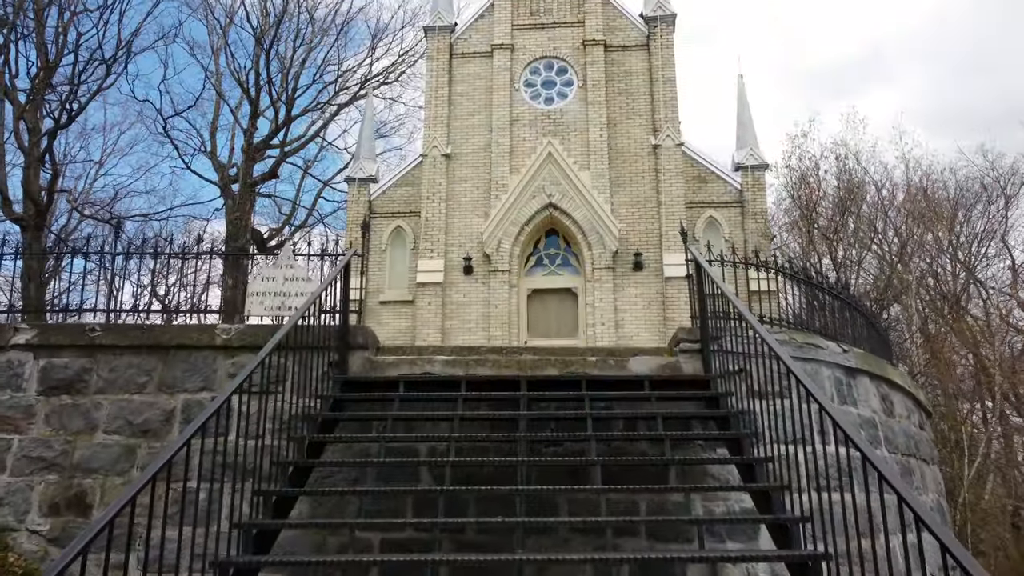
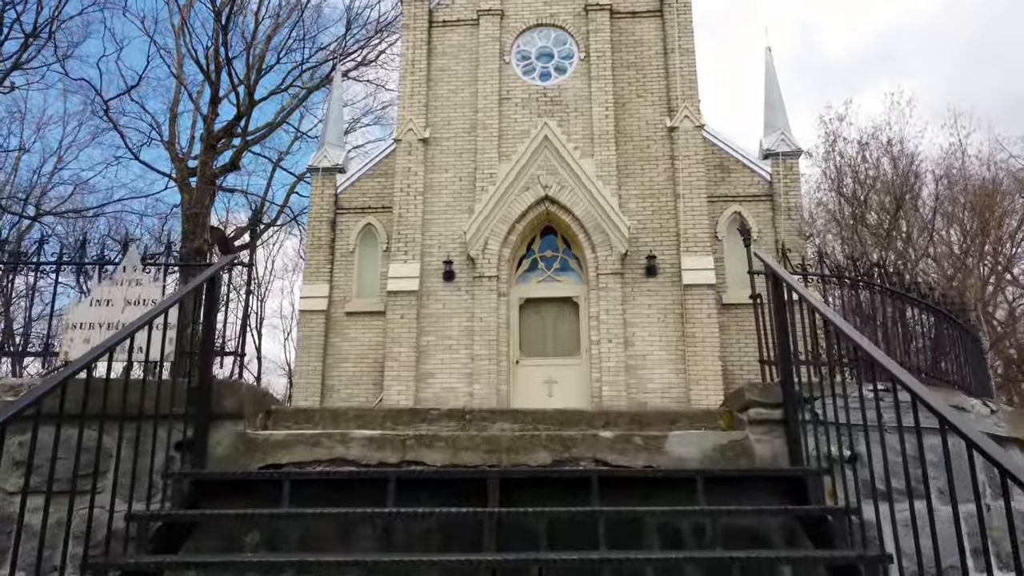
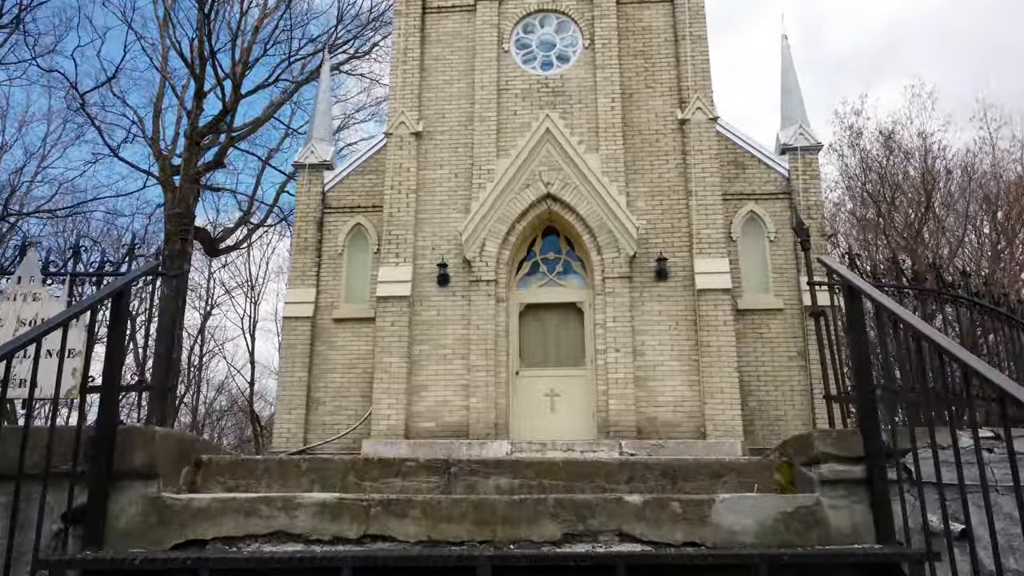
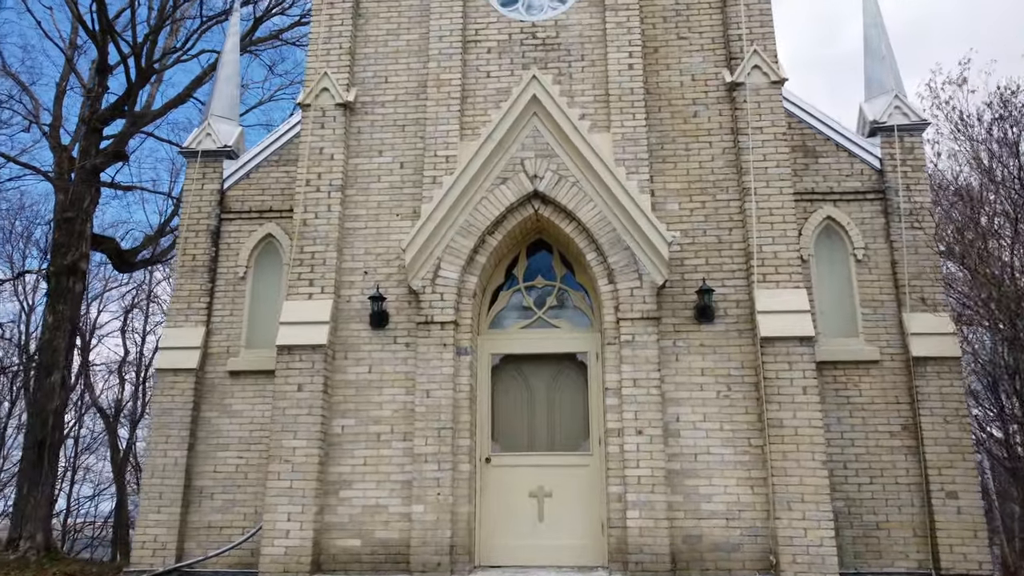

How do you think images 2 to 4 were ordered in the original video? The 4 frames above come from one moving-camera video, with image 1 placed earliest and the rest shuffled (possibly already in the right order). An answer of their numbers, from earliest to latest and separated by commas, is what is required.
2, 3, 4
